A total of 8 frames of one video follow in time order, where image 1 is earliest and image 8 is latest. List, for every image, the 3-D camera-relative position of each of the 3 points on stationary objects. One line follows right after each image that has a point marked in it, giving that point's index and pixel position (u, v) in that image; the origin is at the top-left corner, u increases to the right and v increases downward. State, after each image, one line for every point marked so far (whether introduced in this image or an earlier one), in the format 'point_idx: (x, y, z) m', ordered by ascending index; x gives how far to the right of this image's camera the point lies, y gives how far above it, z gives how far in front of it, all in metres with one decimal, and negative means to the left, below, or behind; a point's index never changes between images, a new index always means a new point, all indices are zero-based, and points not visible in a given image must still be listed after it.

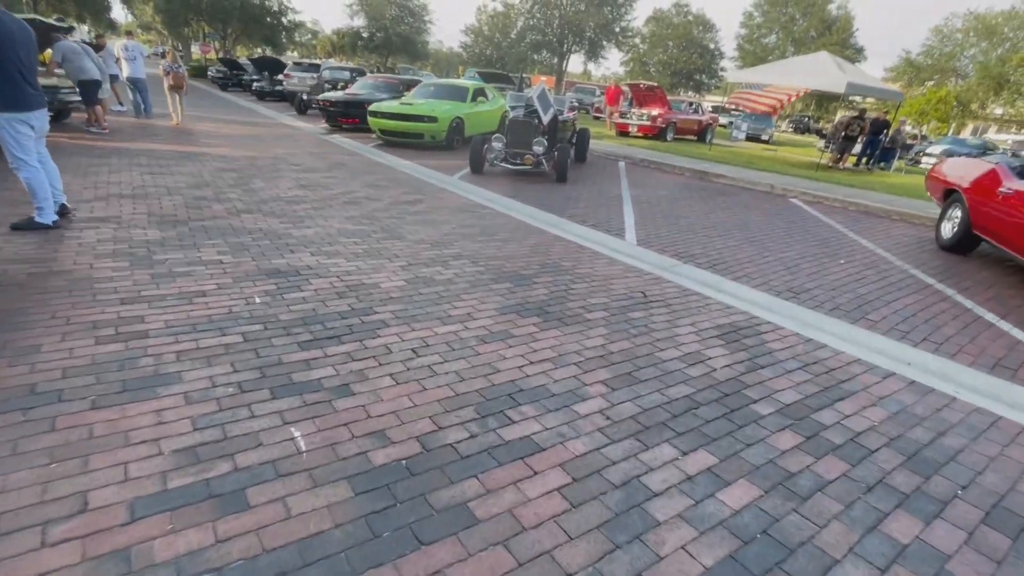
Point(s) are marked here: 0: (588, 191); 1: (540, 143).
0: (+1.5, +1.9, +10.7) m
1: (+0.6, +3.0, +11.0) m
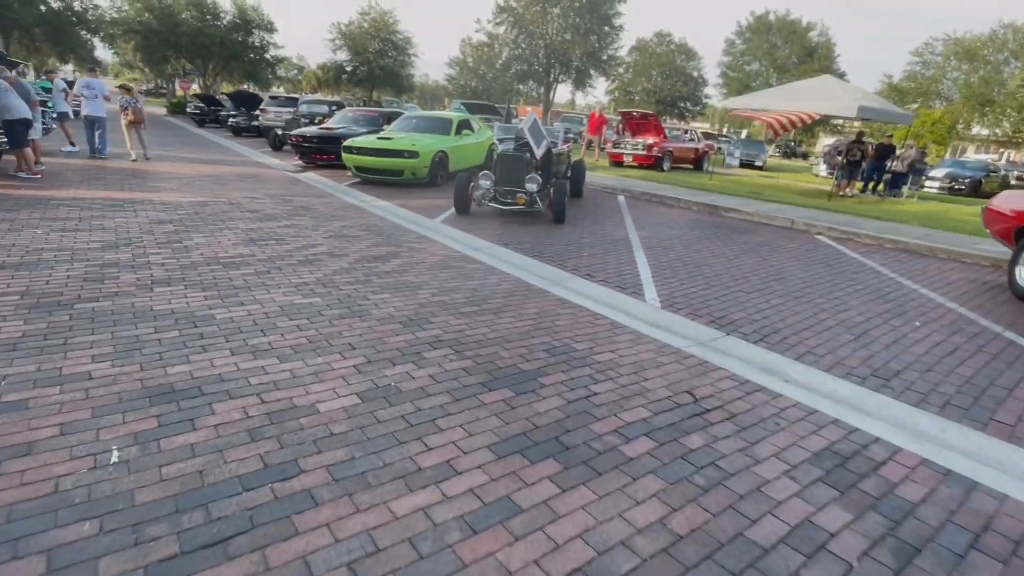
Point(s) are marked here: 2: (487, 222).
0: (+1.3, +1.0, +9.4) m
1: (+0.4, +2.0, +9.7) m
2: (-0.5, +1.3, +10.0) m
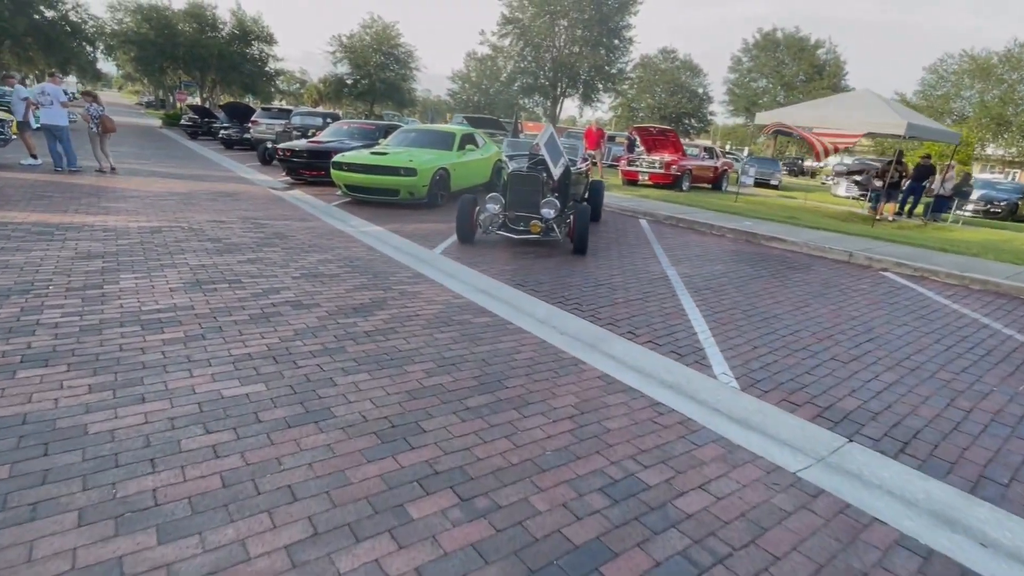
0: (+1.5, +0.3, +7.9) m
1: (+0.6, +1.3, +8.2) m
2: (-0.3, +0.6, +8.5) m
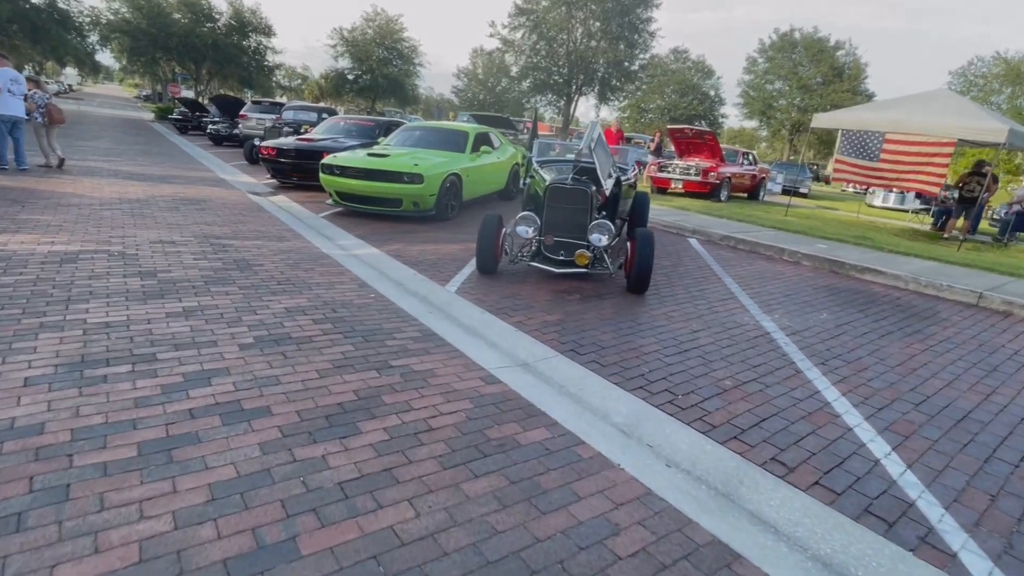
0: (+2.0, -0.3, +5.8) m
1: (+1.0, +0.7, +6.2) m
2: (+0.2, 0.0, +6.4) m
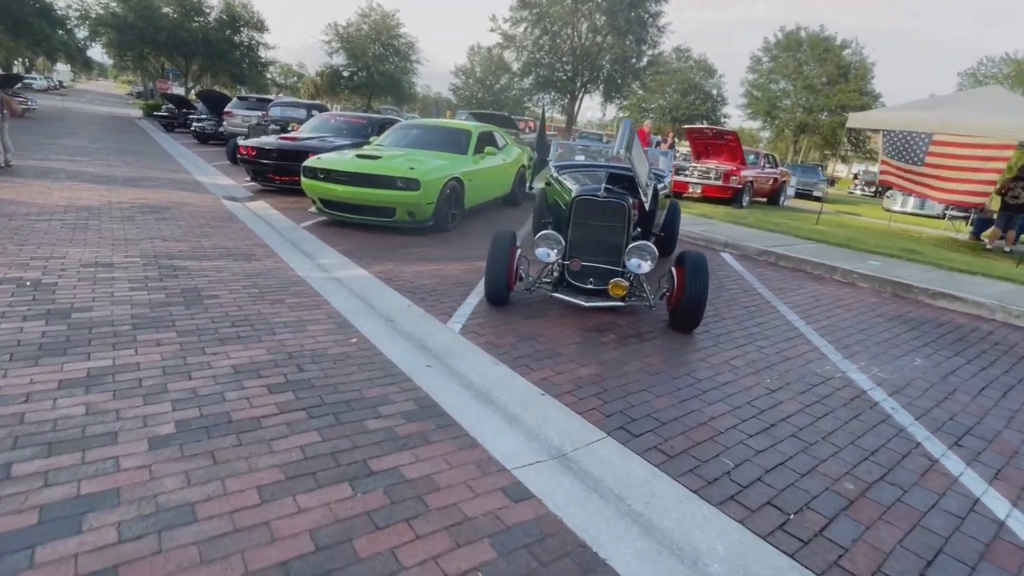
0: (+2.1, -0.7, +4.6) m
1: (+1.2, +0.3, +4.9) m
2: (+0.4, -0.3, +5.2) m
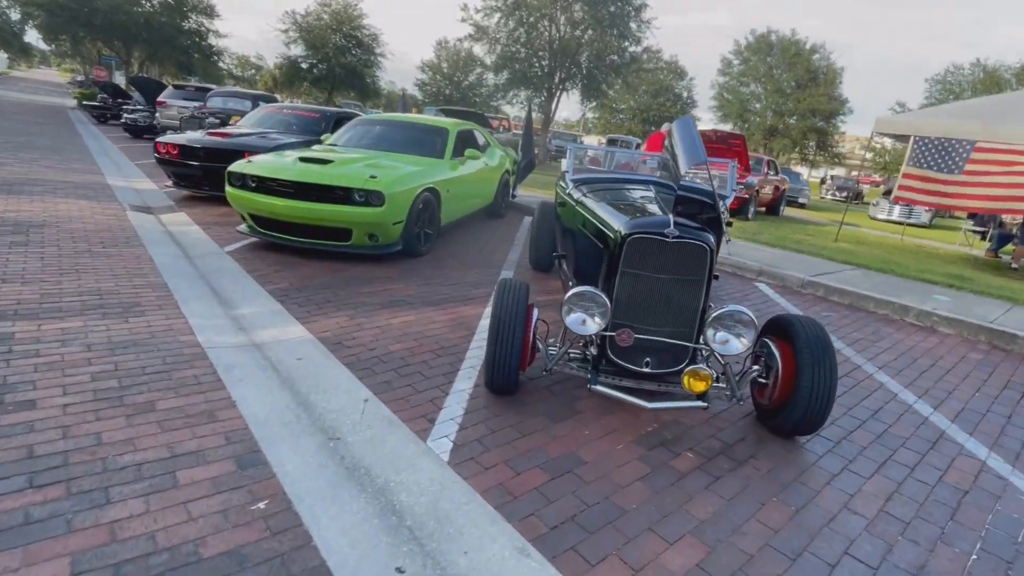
0: (+2.3, -1.2, +2.8) m
1: (+1.3, -0.2, +3.1) m
2: (+0.5, -0.9, +3.3) m
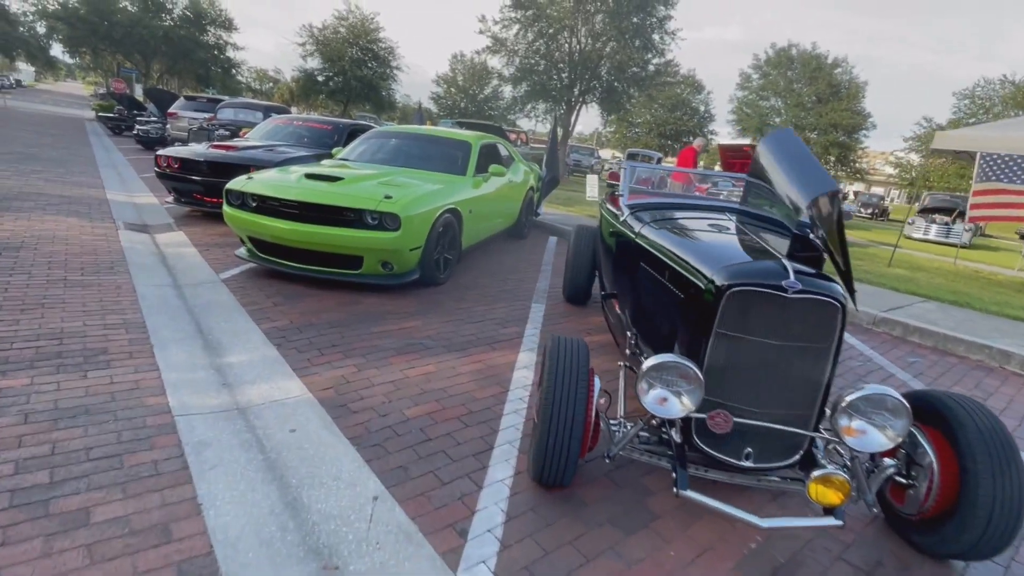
0: (+2.5, -1.5, +1.9) m
1: (+1.6, -0.5, +2.3) m
2: (+0.7, -1.2, +2.5) m
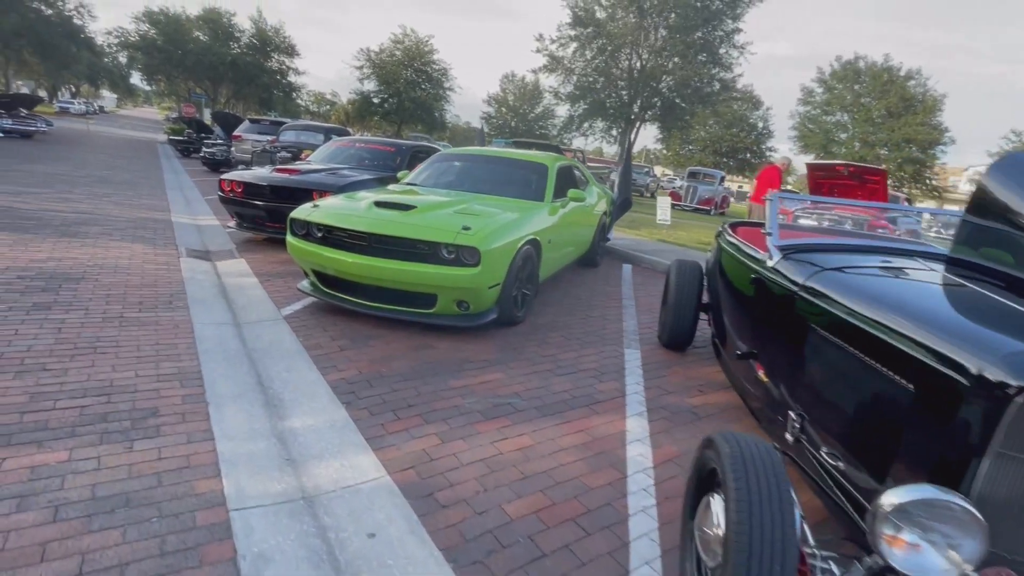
0: (+3.1, -1.9, +0.9) m
1: (+2.2, -0.9, +1.4) m
2: (+1.3, -1.5, +1.6) m
